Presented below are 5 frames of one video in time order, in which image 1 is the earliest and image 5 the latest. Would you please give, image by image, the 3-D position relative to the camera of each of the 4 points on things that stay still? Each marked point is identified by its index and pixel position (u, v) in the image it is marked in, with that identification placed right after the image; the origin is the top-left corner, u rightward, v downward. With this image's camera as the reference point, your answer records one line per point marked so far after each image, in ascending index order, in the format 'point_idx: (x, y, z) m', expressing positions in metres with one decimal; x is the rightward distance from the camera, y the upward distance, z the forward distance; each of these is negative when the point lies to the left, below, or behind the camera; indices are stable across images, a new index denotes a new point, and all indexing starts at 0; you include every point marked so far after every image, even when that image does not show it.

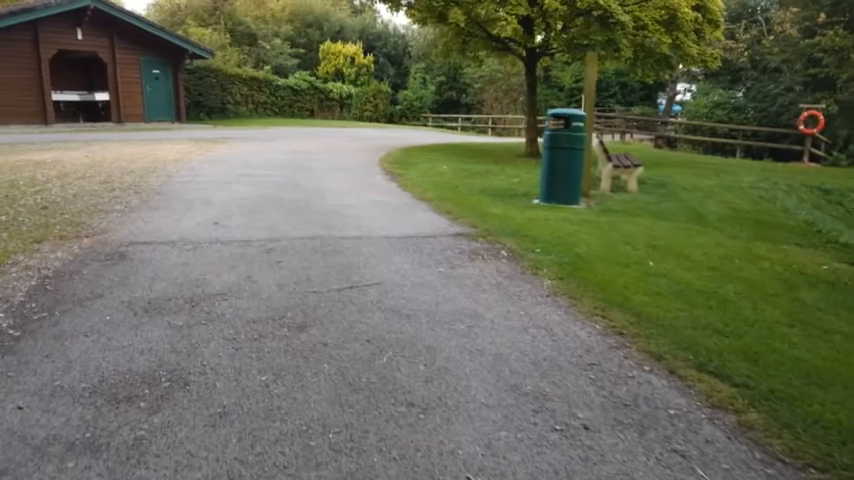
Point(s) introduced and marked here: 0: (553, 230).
0: (+1.4, +0.1, +6.9) m
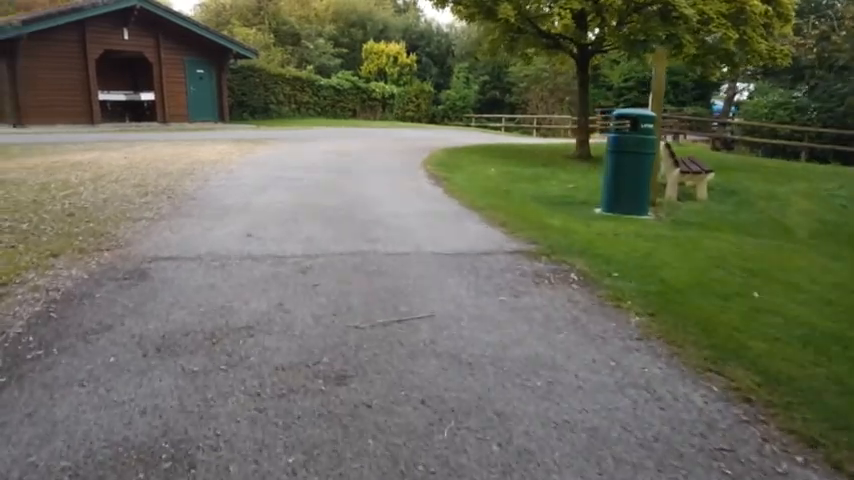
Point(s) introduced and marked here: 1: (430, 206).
0: (+1.9, -0.1, +6.0) m
1: (0.0, +0.5, +8.5) m
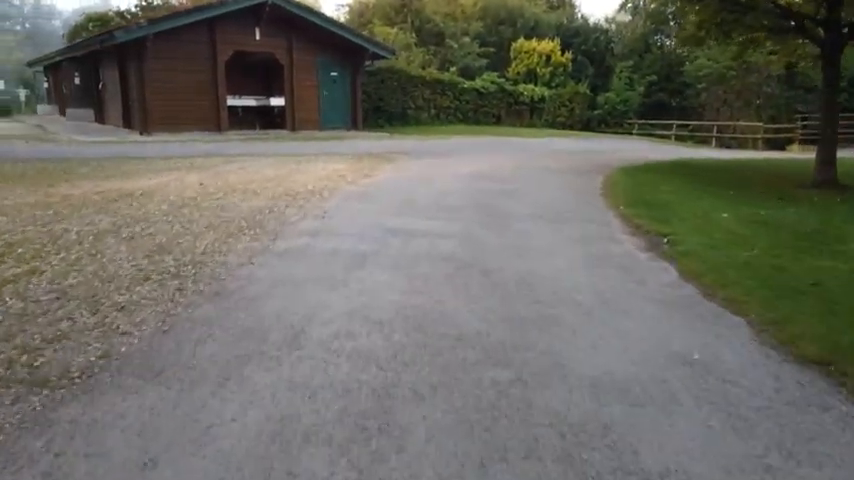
0: (+2.9, -1.2, +0.9) m
1: (+1.6, -0.7, +3.8) m
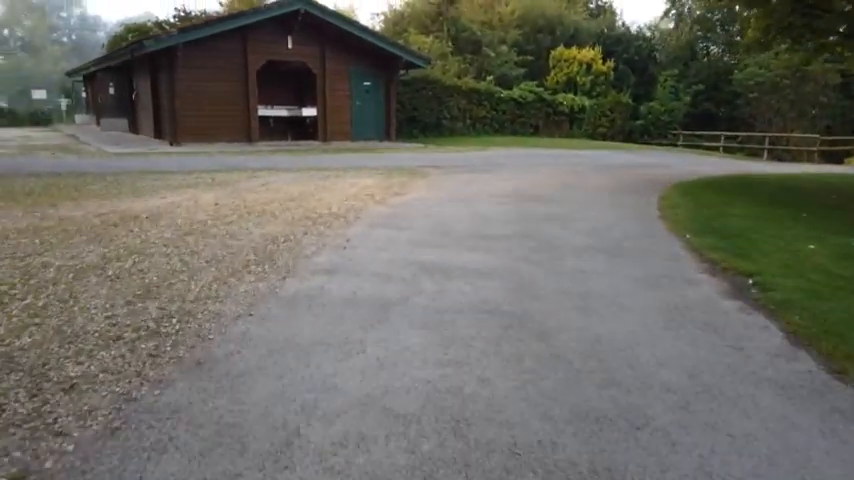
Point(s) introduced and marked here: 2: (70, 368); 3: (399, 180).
0: (+2.9, -1.6, -0.3) m
1: (+1.8, -1.0, +2.6) m
2: (-2.0, -0.7, +3.6) m
3: (-0.6, +1.3, +13.2) m
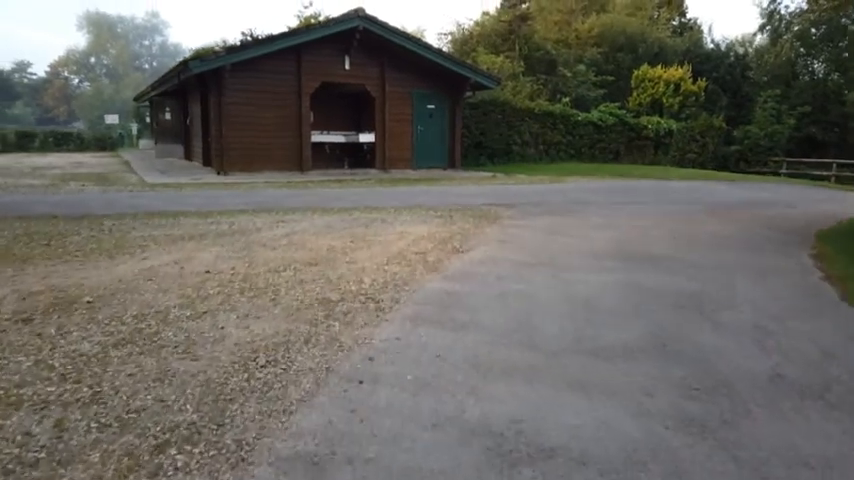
0: (+2.6, -2.2, -3.5) m
1: (+1.8, -1.7, -0.5) m
2: (-1.9, -1.4, +1.0) m
3: (+0.5, +0.2, +10.4) m
